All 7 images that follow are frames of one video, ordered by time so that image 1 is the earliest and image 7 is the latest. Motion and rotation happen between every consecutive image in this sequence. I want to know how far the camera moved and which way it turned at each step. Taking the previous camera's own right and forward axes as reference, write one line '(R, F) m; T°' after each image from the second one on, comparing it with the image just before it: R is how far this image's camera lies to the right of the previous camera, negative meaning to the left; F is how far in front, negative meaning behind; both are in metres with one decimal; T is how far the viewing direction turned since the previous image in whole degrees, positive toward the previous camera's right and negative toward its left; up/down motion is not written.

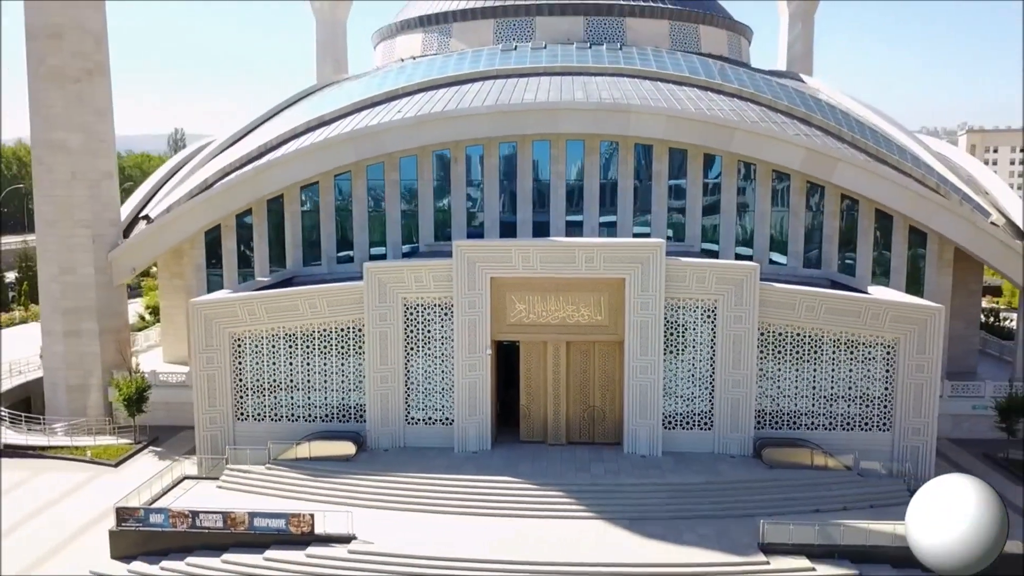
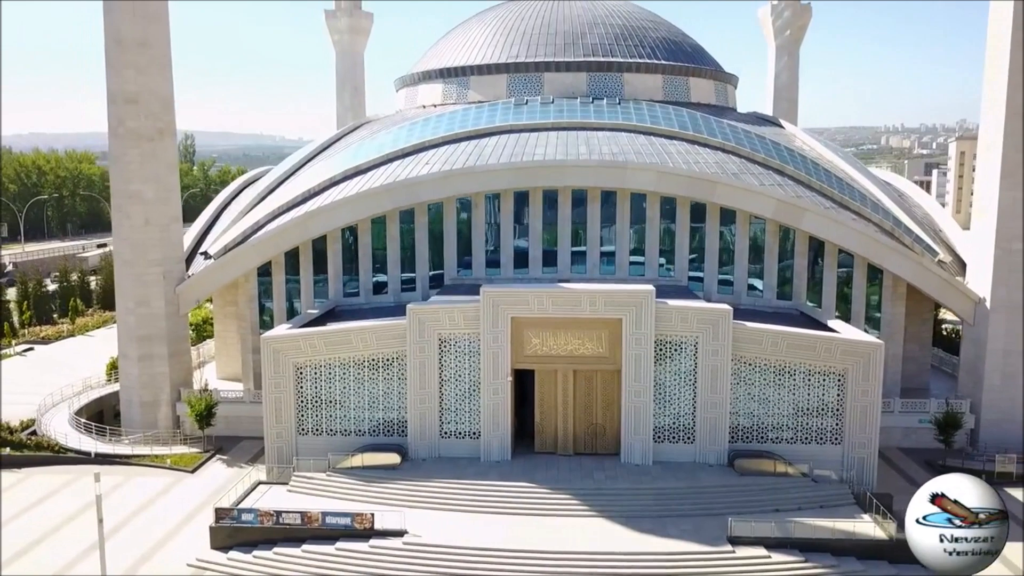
(-0.4, -2.8) m; 0°
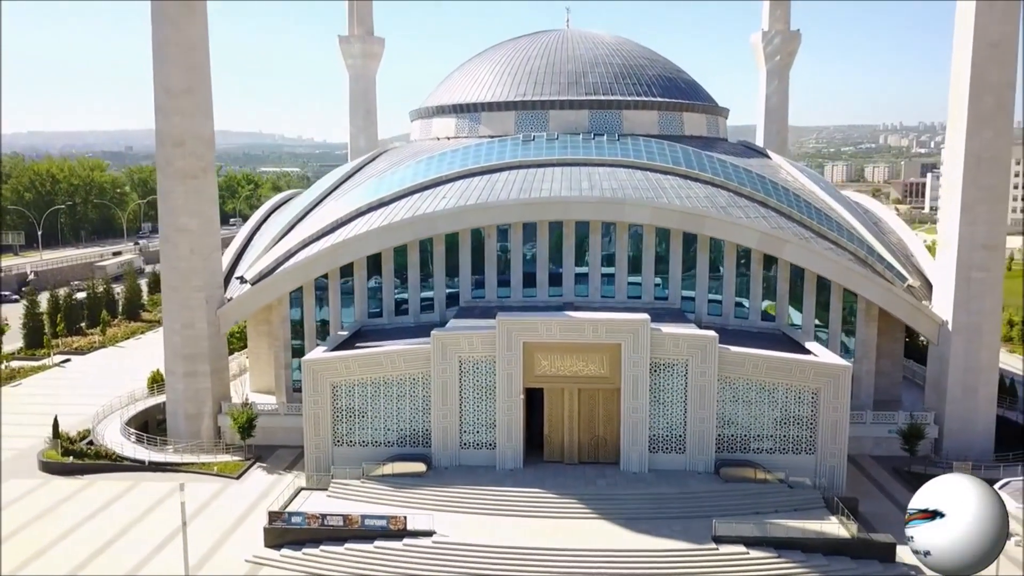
(-0.3, -2.2) m; 0°
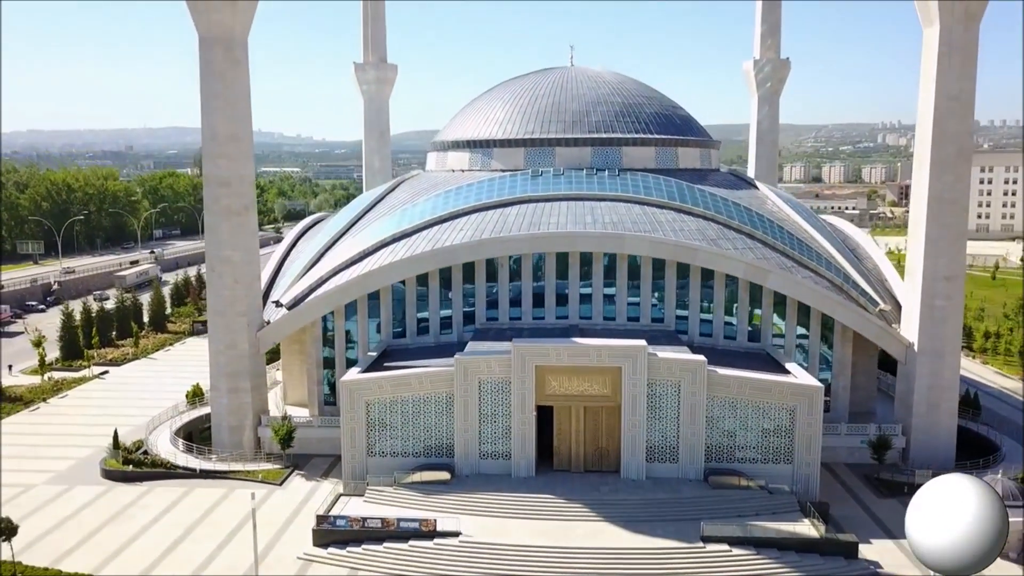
(-0.4, -2.5) m; 0°
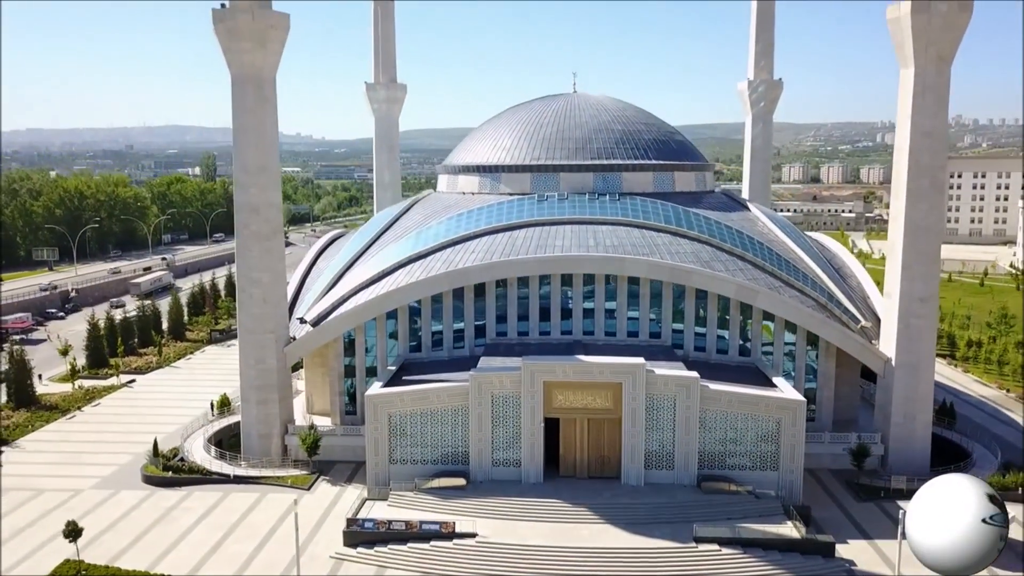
(-0.3, -2.0) m; 0°
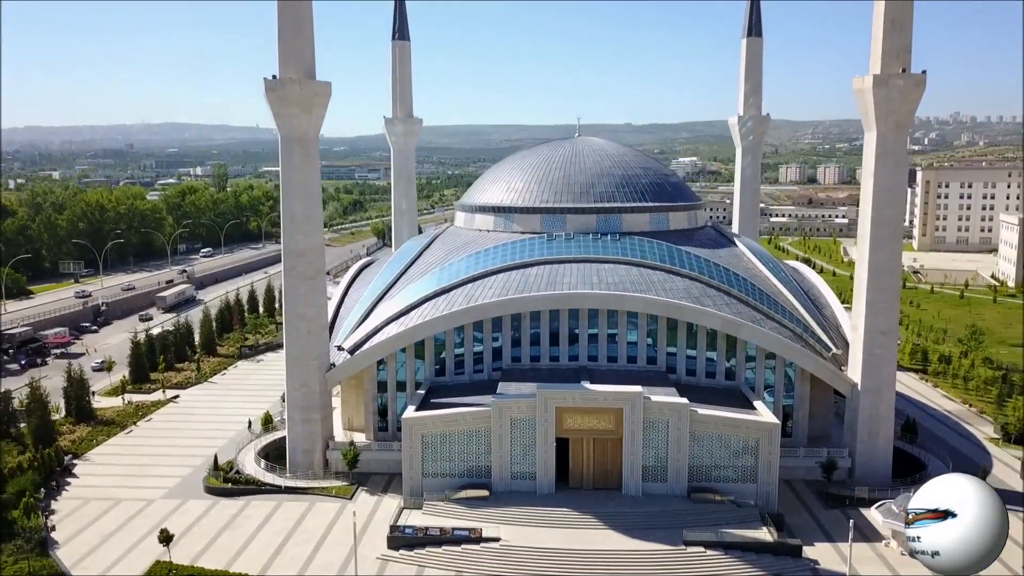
(-0.6, -3.7) m; 0°
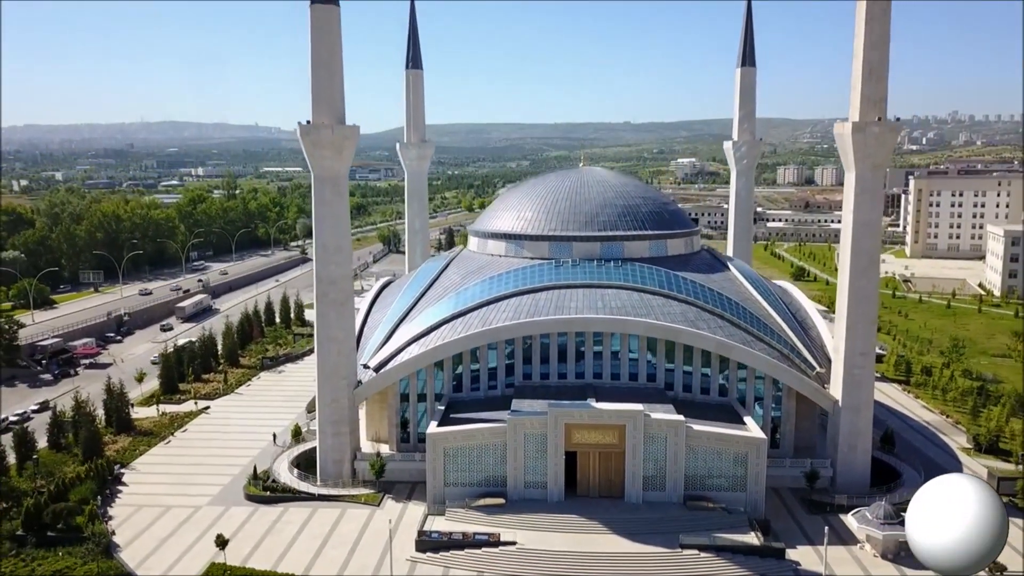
(-0.6, -2.9) m; 0°
